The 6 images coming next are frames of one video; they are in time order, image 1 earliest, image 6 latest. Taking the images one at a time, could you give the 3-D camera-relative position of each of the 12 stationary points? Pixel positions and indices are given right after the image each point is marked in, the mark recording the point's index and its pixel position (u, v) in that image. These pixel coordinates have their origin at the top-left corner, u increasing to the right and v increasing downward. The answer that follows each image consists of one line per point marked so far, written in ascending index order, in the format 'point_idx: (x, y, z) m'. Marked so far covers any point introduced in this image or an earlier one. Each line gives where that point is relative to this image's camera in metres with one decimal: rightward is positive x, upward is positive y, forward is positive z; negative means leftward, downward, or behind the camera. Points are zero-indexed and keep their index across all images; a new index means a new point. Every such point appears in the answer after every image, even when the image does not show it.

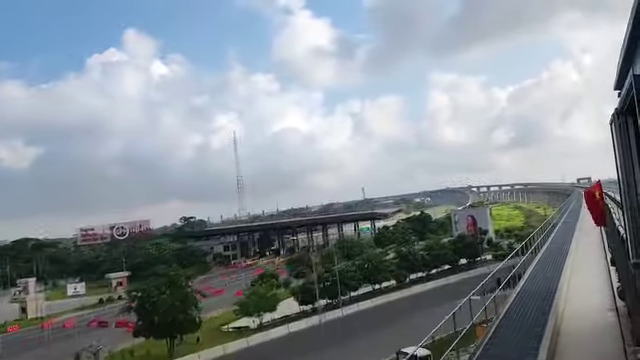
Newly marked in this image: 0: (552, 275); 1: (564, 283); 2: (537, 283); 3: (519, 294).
0: (+6.3, -2.7, +15.2) m
1: (+6.5, -2.7, +14.9) m
2: (+5.4, -2.8, +14.1) m
3: (+4.4, -2.8, +12.6) m
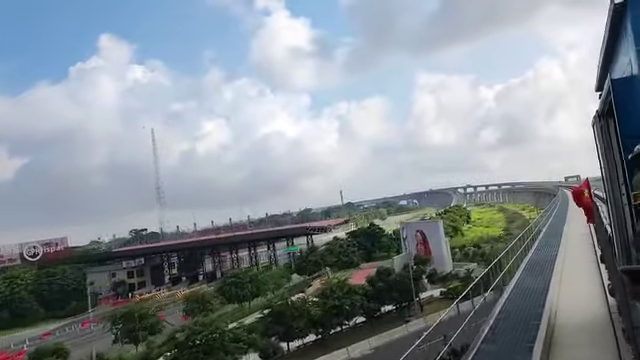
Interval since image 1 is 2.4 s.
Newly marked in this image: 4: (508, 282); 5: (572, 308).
0: (+5.5, -2.7, +14.0) m
1: (+5.6, -2.7, +13.6) m
2: (+4.7, -2.7, +12.9) m
3: (+3.6, -2.8, +11.4) m
4: (+4.7, -2.7, +14.2) m
5: (+5.8, -2.8, +12.9) m
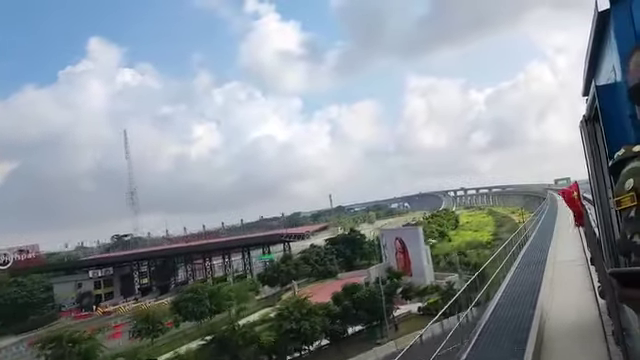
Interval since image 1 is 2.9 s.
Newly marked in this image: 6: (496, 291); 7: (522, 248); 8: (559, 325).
0: (+5.2, -2.7, +13.8) m
1: (+5.3, -2.8, +13.4) m
2: (+4.3, -2.8, +12.7) m
3: (+3.3, -2.8, +11.1) m
4: (+4.3, -2.8, +14.0) m
5: (+5.5, -2.9, +12.7) m
6: (+4.2, -2.8, +13.6) m
7: (+7.0, -2.4, +19.6) m
8: (+5.0, -3.0, +11.6) m
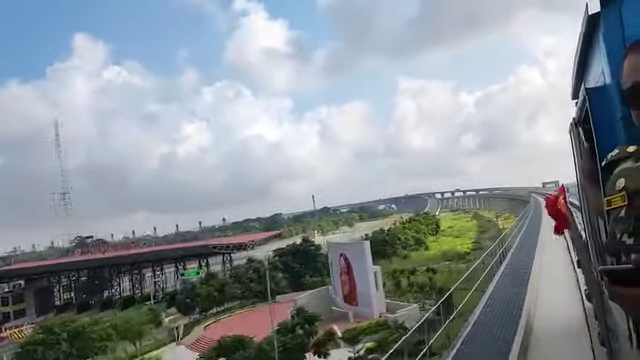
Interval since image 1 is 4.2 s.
0: (+4.6, -2.8, +13.2) m
1: (+4.8, -2.8, +12.8) m
2: (+3.8, -2.9, +12.0) m
3: (+2.8, -2.9, +10.5) m
4: (+3.8, -2.8, +13.3) m
5: (+4.9, -3.0, +12.1) m
6: (+3.7, -2.8, +13.0) m
7: (+6.3, -2.5, +19.0) m
8: (+4.4, -3.0, +11.0) m
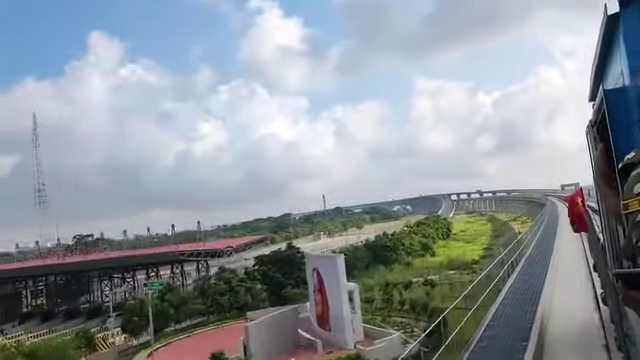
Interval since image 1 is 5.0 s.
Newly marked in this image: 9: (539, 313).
0: (+4.8, -2.9, +12.6) m
1: (+4.9, -2.9, +12.2) m
2: (+3.9, -2.9, +11.5) m
3: (+2.8, -2.9, +10.0) m
4: (+3.9, -2.8, +12.8) m
5: (+5.0, -3.0, +11.5) m
6: (+3.8, -2.9, +12.4) m
7: (+6.6, -2.6, +18.4) m
8: (+4.5, -3.1, +10.4) m
9: (+4.6, -2.9, +11.6) m
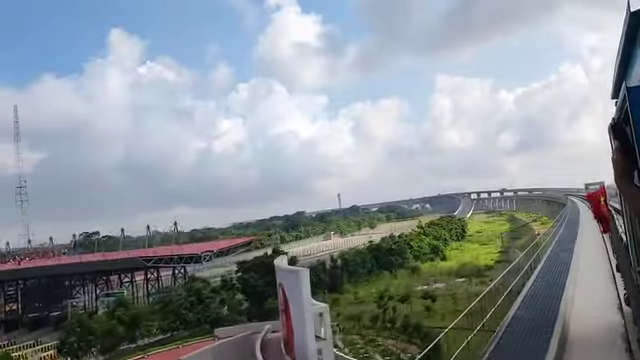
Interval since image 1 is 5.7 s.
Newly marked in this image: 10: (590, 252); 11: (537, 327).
0: (+5.0, -2.8, +12.1) m
1: (+5.1, -2.9, +11.7) m
2: (+4.1, -2.9, +11.0) m
3: (+3.0, -2.9, +9.5) m
4: (+4.1, -2.8, +12.3) m
5: (+5.2, -3.0, +11.0) m
6: (+4.0, -2.8, +11.9) m
7: (+7.1, -2.5, +17.7) m
8: (+4.6, -3.0, +9.9) m
9: (+4.8, -2.8, +11.1) m
10: (+9.6, -2.6, +19.5) m
11: (+4.1, -2.9, +10.5) m
